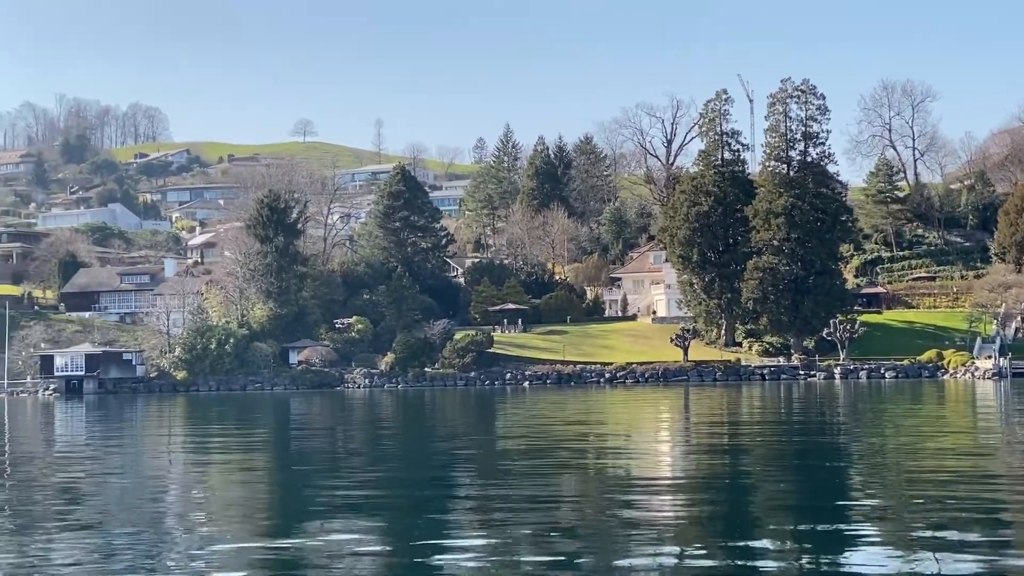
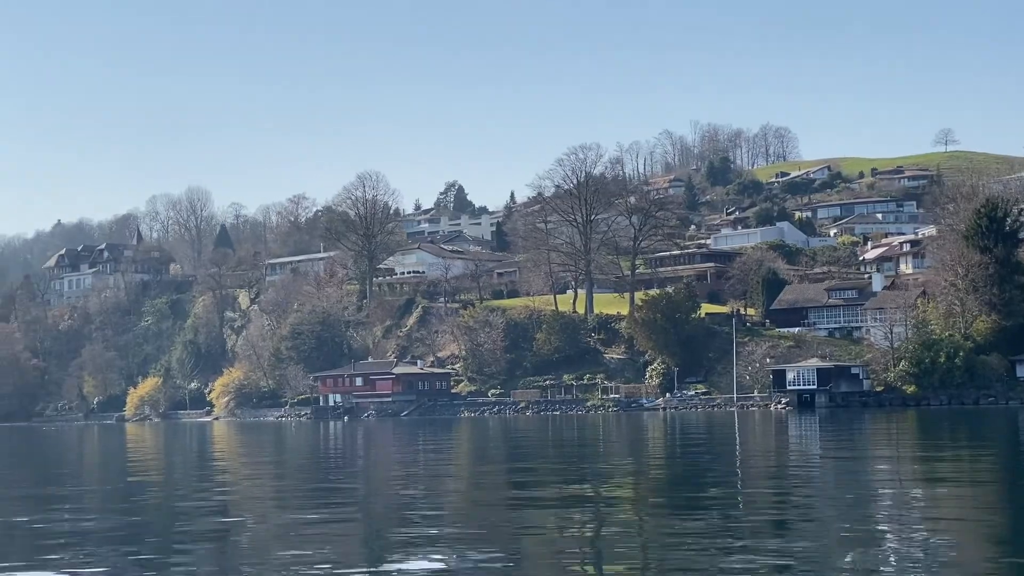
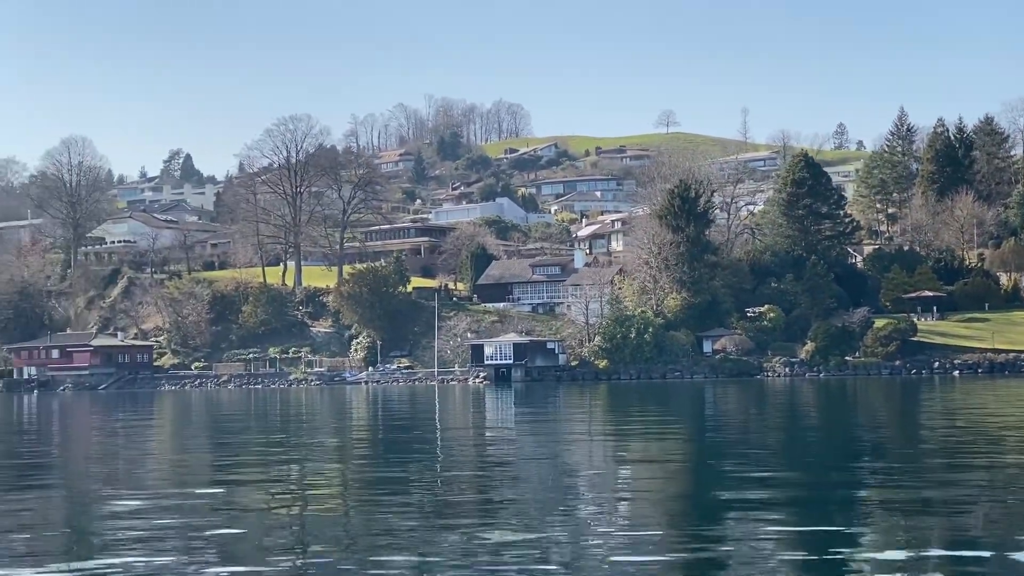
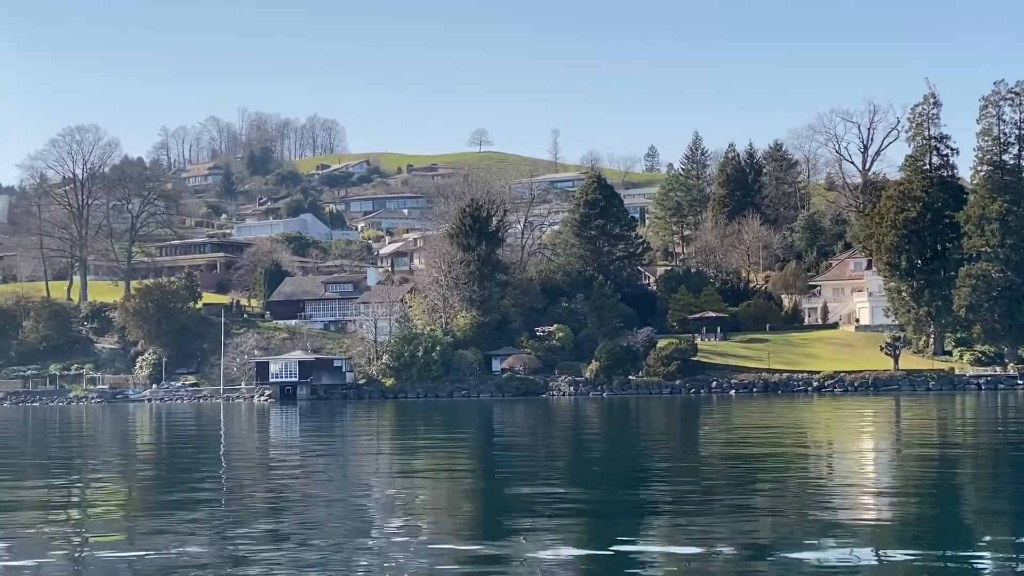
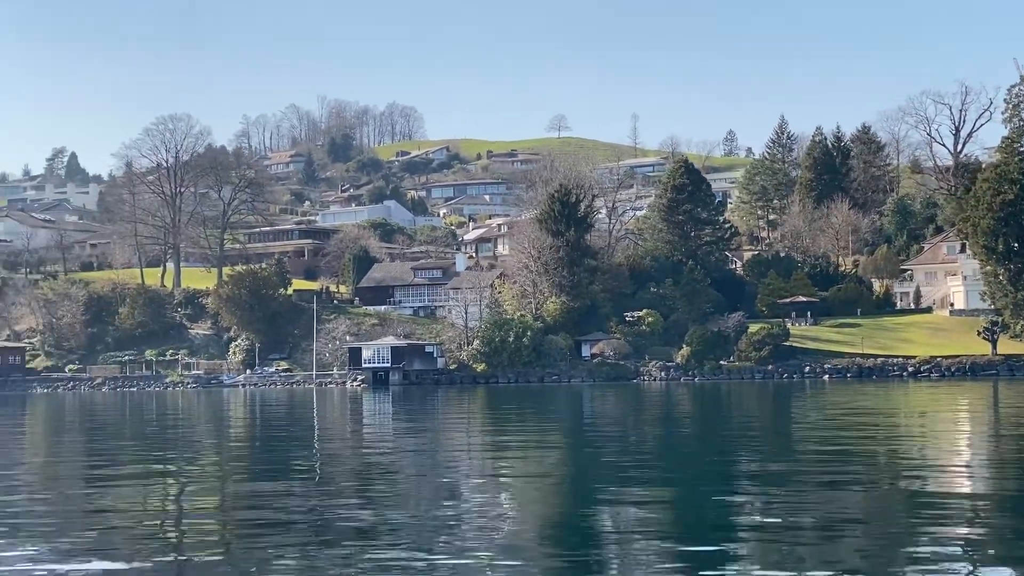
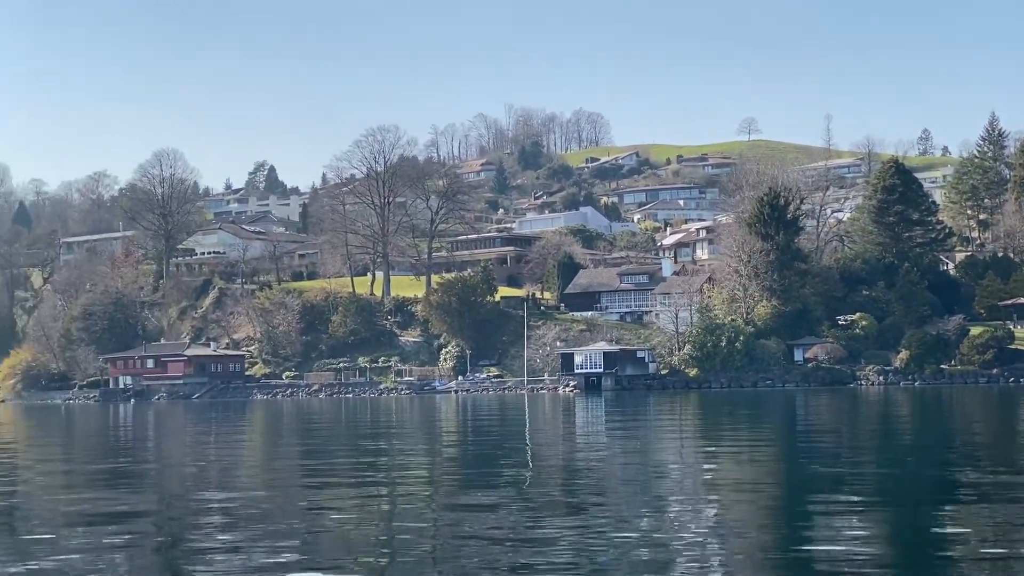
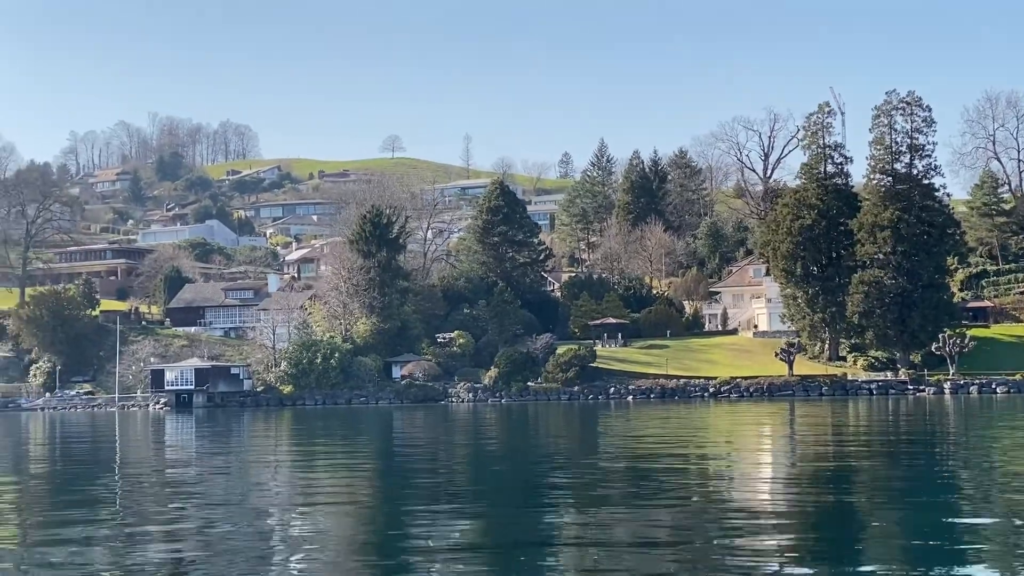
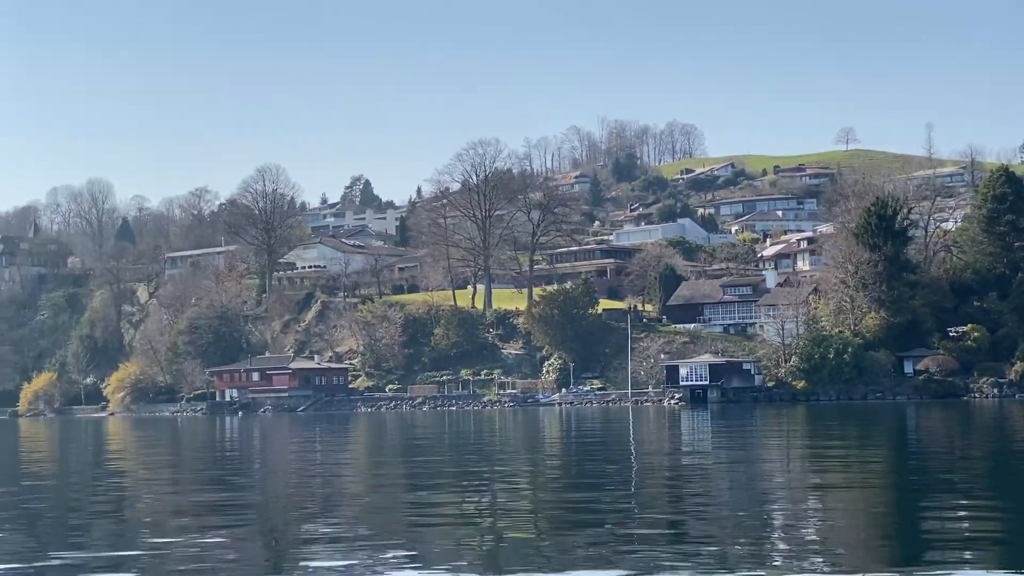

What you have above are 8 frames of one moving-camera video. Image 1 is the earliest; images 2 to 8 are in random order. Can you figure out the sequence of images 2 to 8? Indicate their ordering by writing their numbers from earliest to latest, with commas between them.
7, 4, 5, 3, 6, 8, 2
